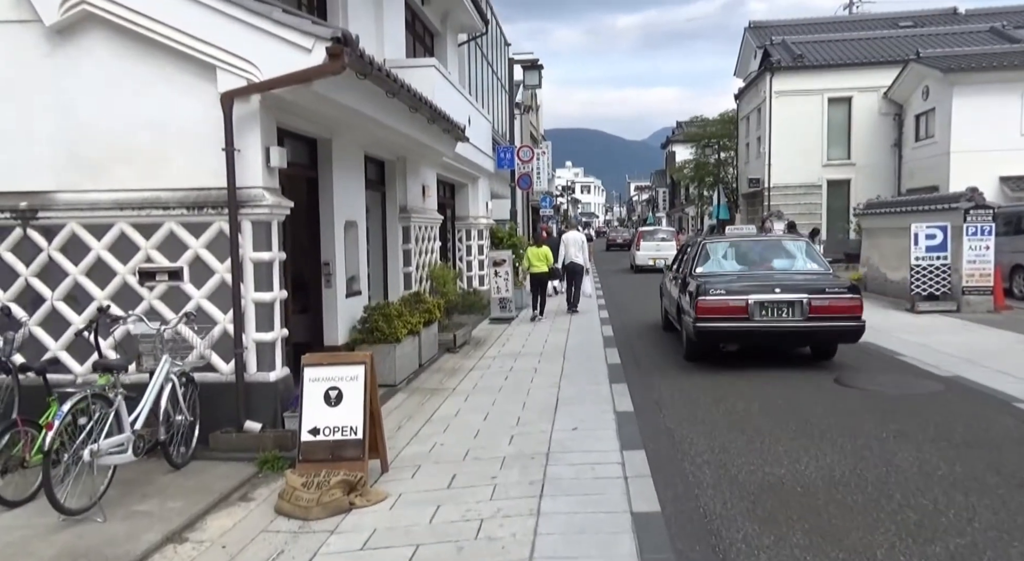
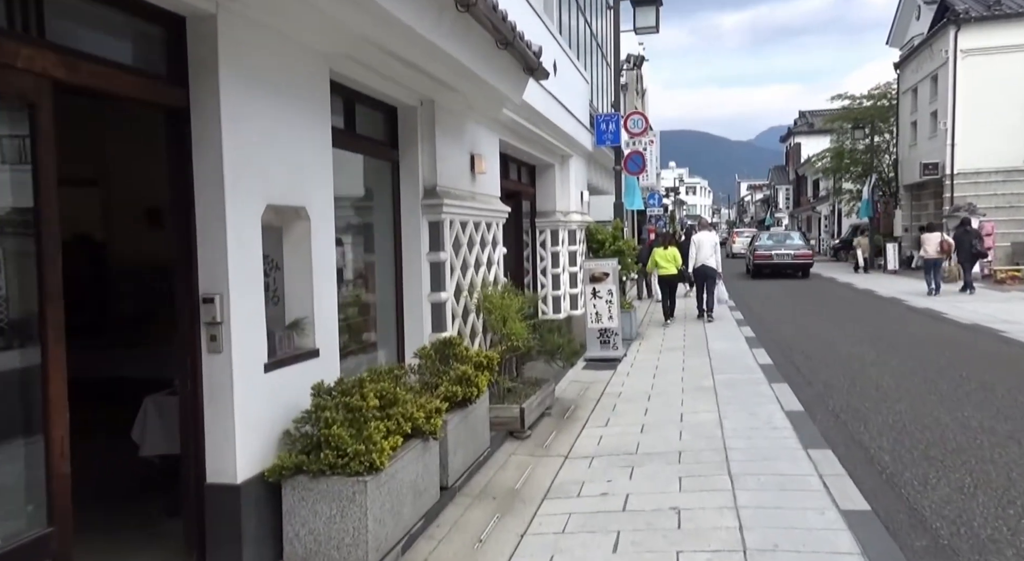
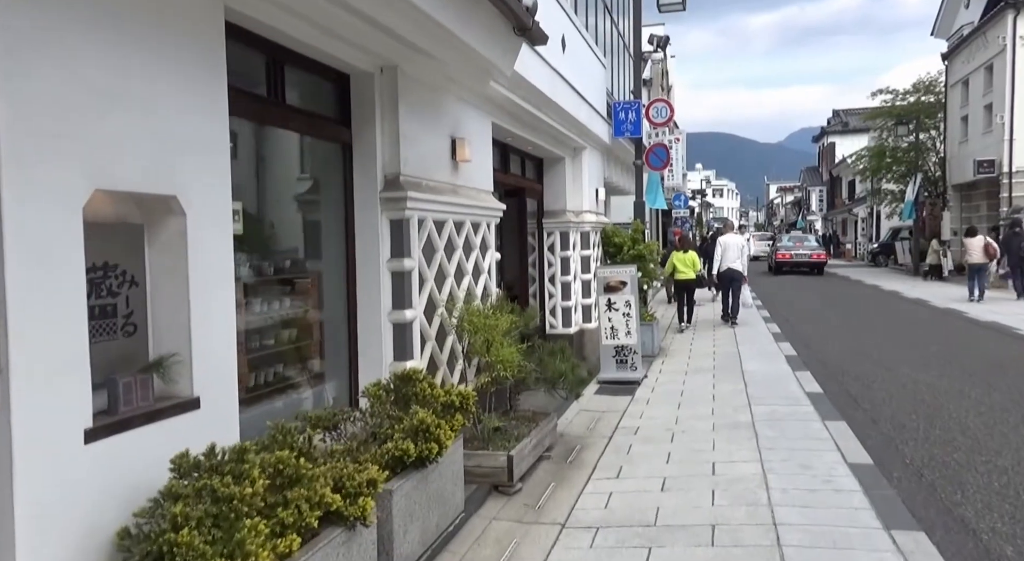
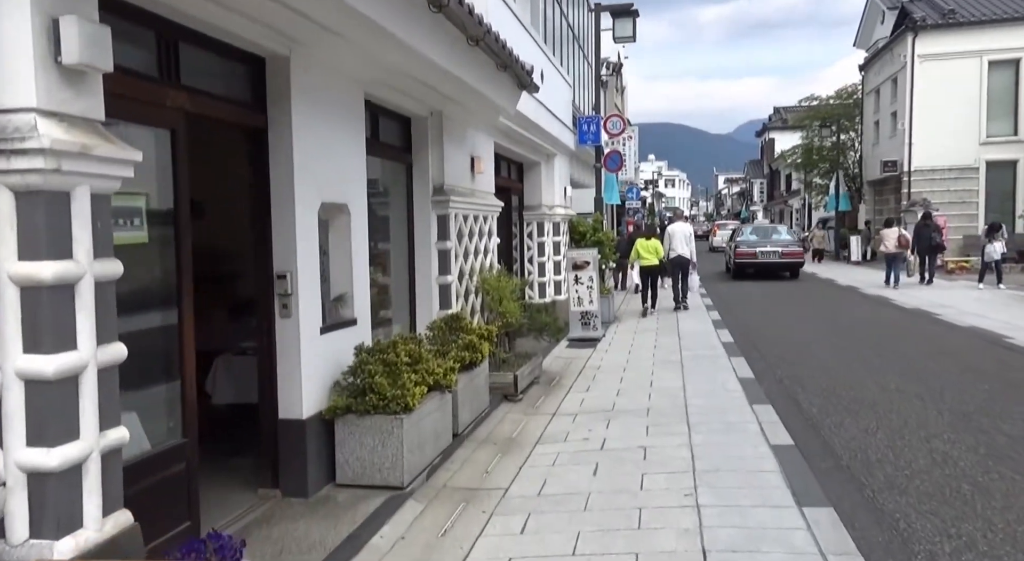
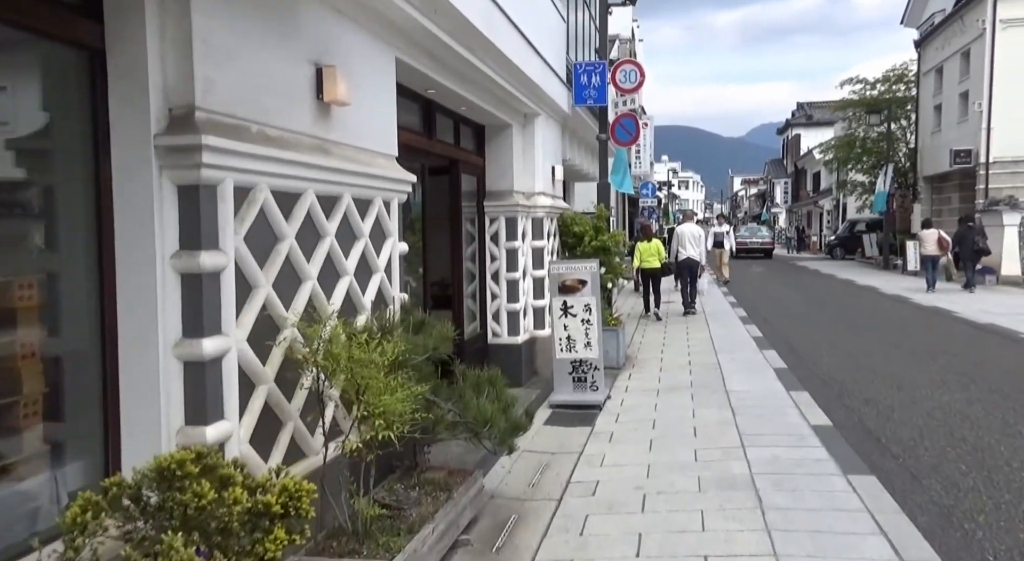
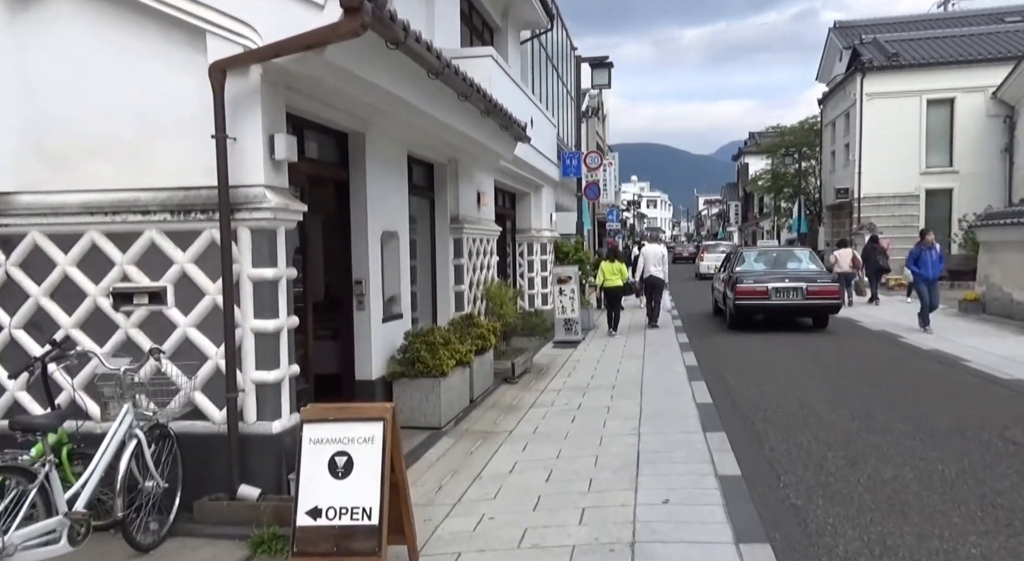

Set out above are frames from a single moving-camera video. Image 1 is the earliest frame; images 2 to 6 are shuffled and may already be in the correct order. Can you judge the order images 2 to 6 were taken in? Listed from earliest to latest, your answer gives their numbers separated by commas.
6, 4, 2, 3, 5
